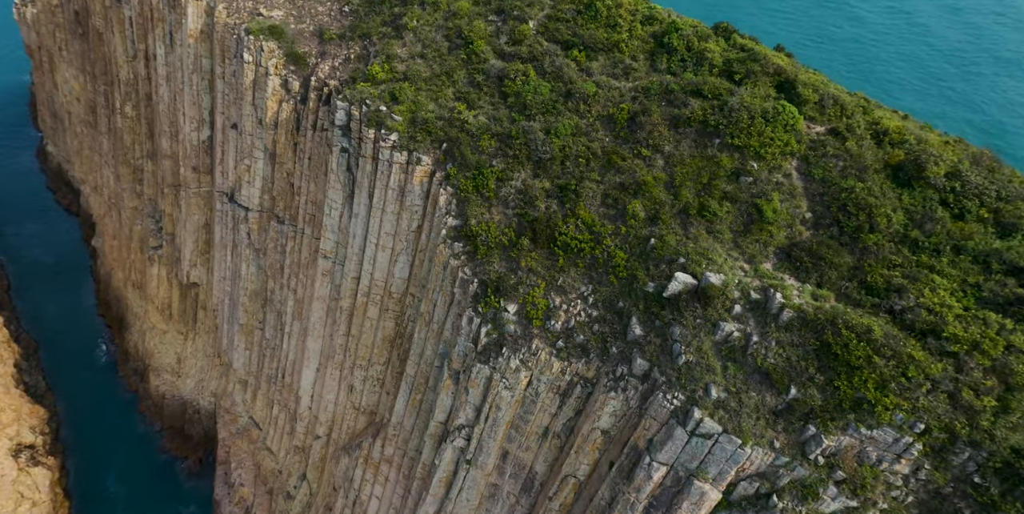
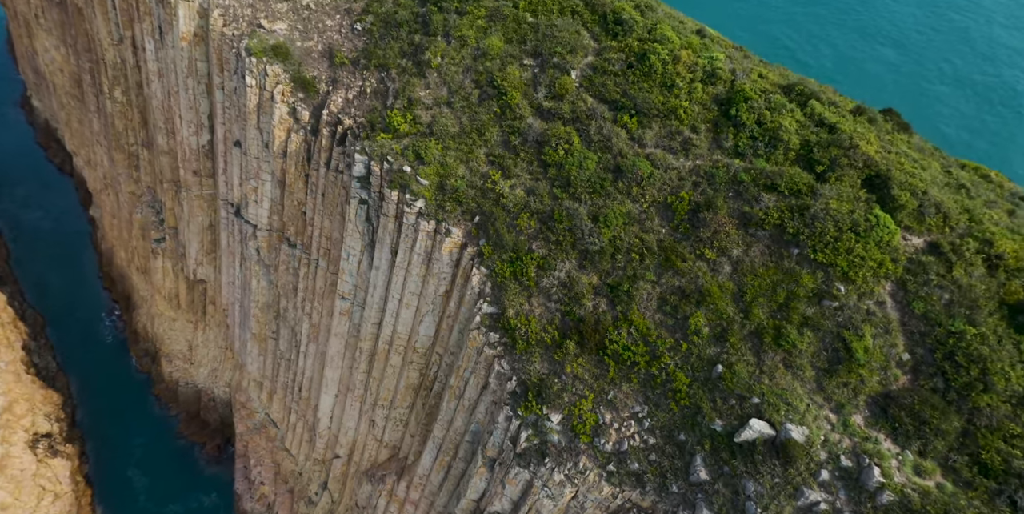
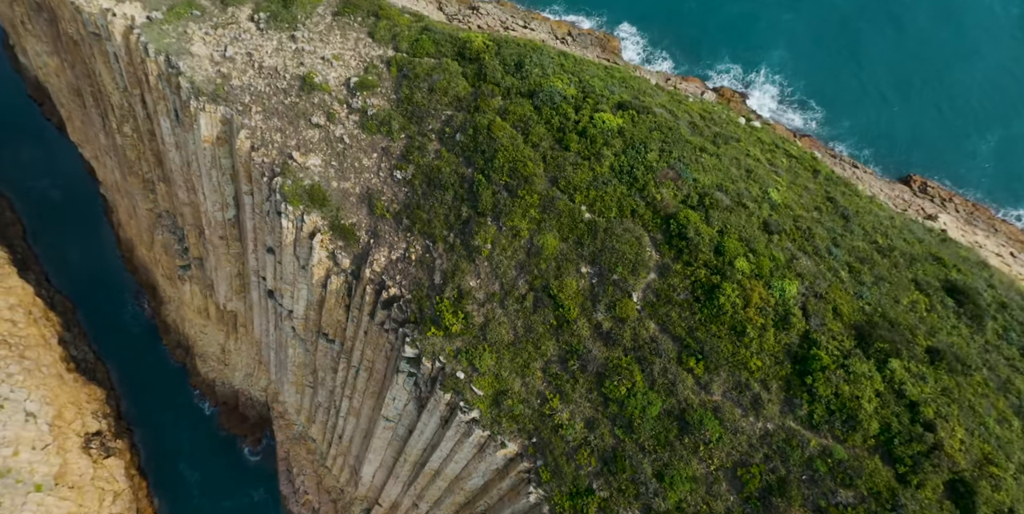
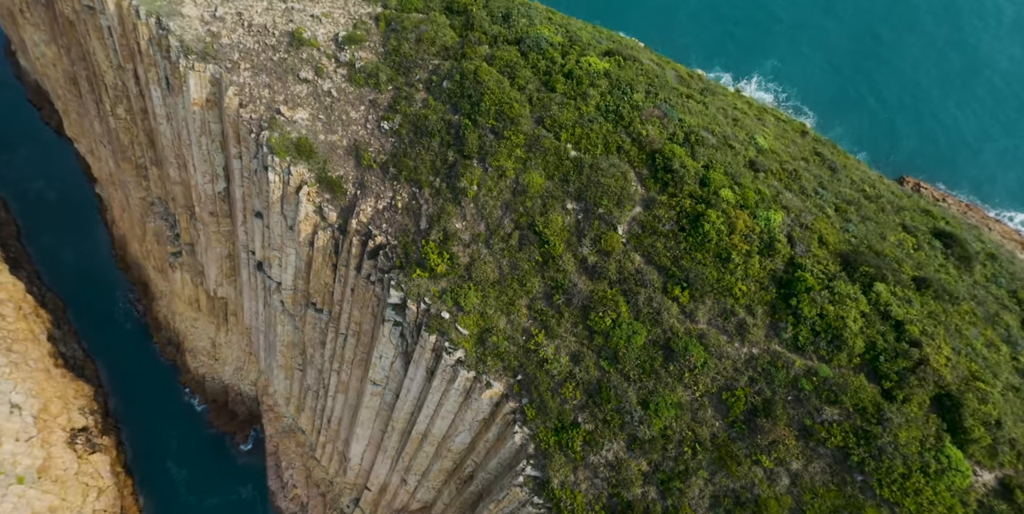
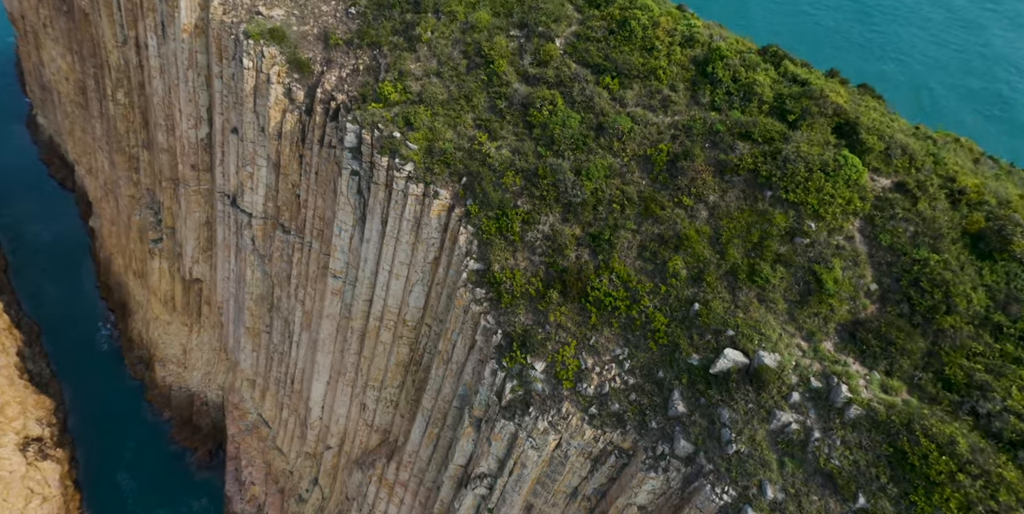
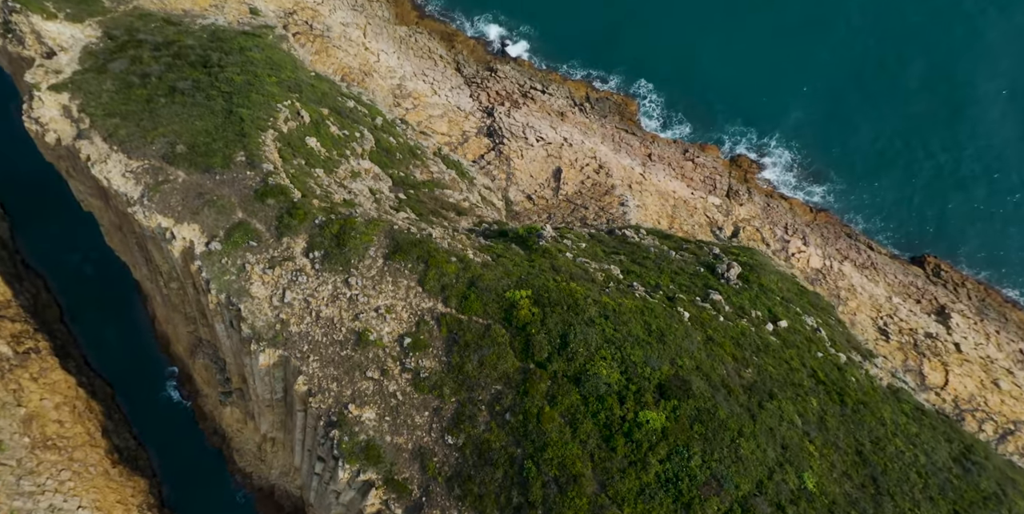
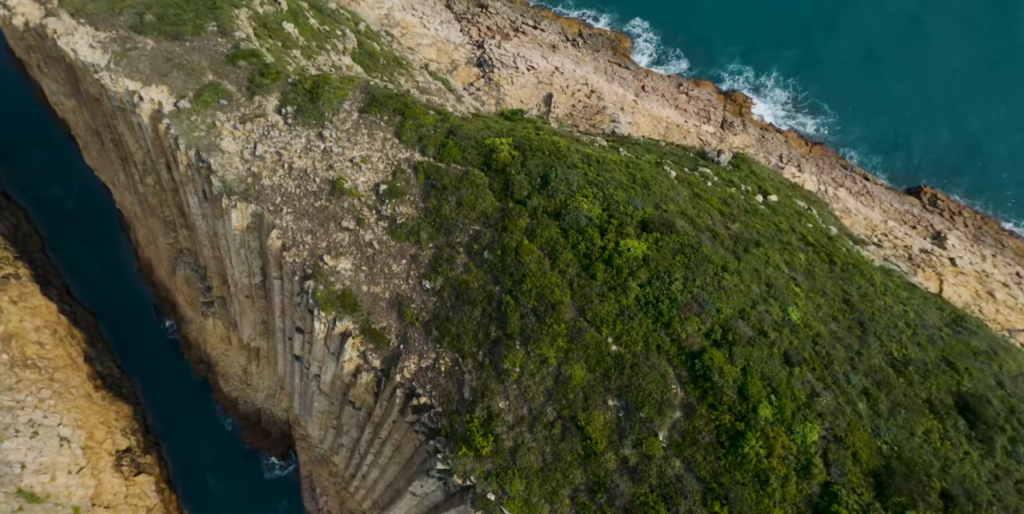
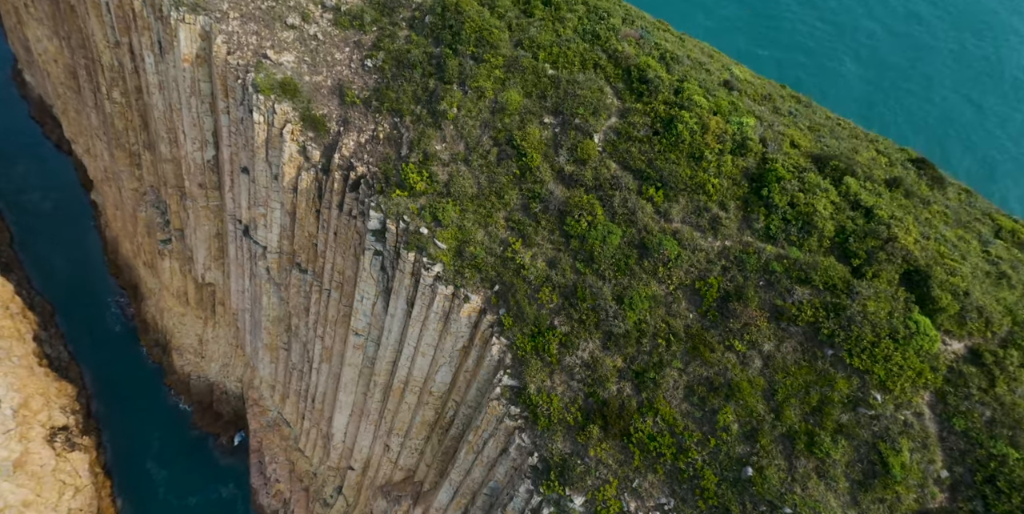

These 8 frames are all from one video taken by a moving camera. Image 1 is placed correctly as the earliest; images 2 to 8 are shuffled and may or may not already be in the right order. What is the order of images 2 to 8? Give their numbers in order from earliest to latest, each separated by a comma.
5, 2, 8, 4, 3, 7, 6
